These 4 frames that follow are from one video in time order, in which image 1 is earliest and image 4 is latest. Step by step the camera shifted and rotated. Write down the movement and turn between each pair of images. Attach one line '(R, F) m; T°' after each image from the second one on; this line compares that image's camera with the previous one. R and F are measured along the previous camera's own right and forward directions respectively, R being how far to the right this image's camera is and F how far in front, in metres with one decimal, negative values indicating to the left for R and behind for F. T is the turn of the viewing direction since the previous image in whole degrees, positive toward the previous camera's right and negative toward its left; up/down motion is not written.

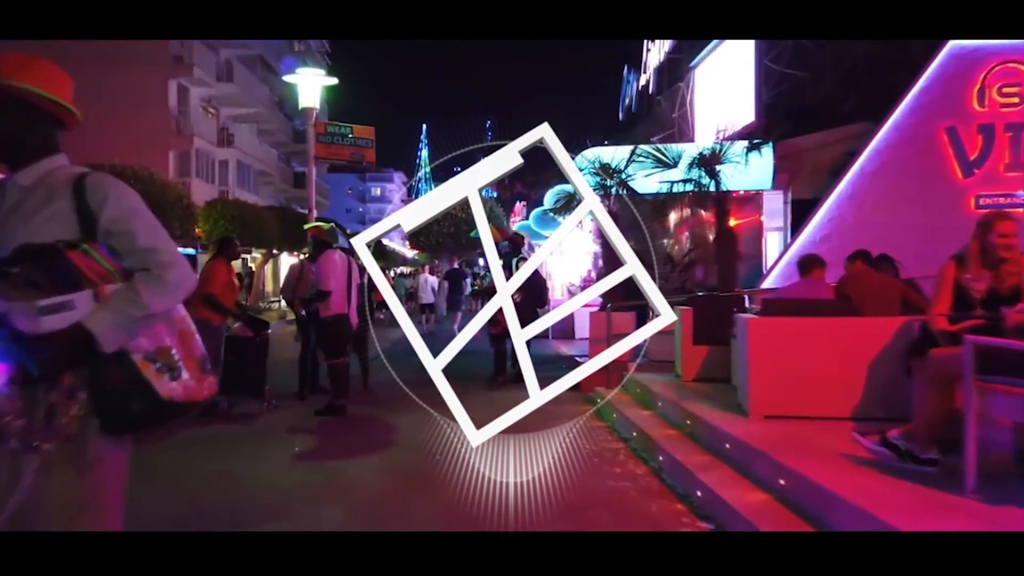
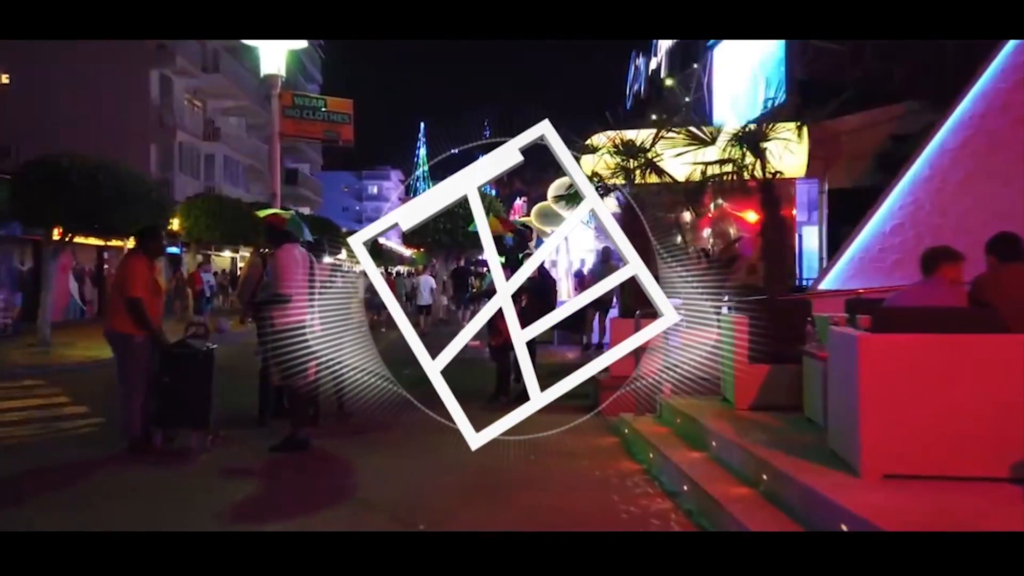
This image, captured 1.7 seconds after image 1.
(-0.1, +1.5) m; 0°
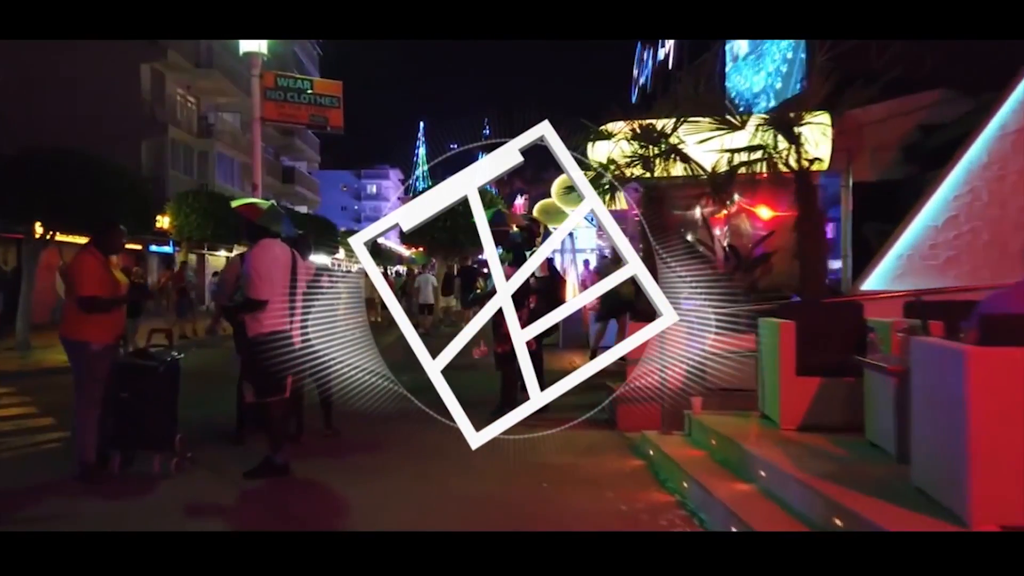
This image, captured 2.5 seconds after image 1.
(-0.1, +0.7) m; 0°
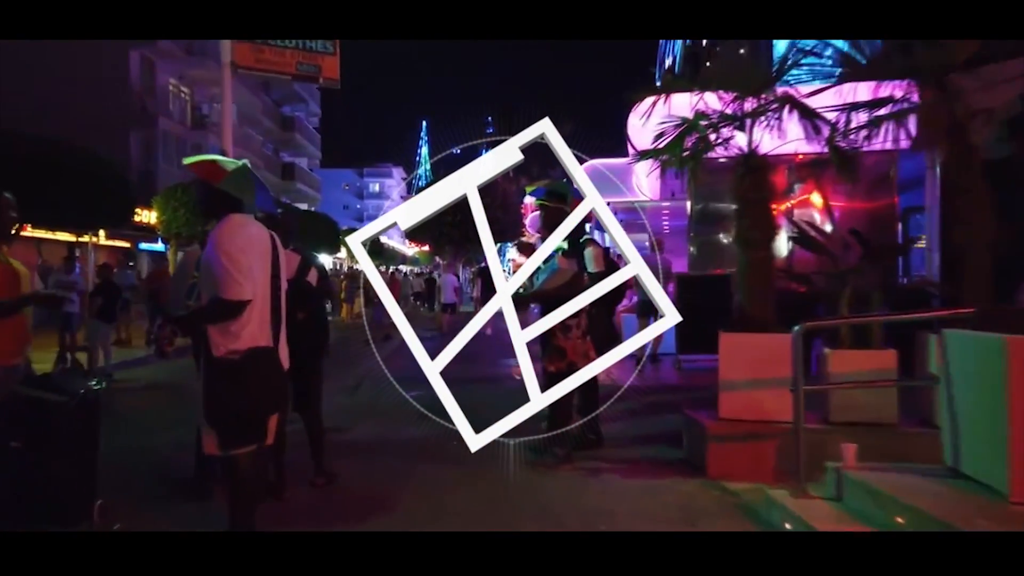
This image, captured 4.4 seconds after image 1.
(-0.3, +1.6) m; 0°
